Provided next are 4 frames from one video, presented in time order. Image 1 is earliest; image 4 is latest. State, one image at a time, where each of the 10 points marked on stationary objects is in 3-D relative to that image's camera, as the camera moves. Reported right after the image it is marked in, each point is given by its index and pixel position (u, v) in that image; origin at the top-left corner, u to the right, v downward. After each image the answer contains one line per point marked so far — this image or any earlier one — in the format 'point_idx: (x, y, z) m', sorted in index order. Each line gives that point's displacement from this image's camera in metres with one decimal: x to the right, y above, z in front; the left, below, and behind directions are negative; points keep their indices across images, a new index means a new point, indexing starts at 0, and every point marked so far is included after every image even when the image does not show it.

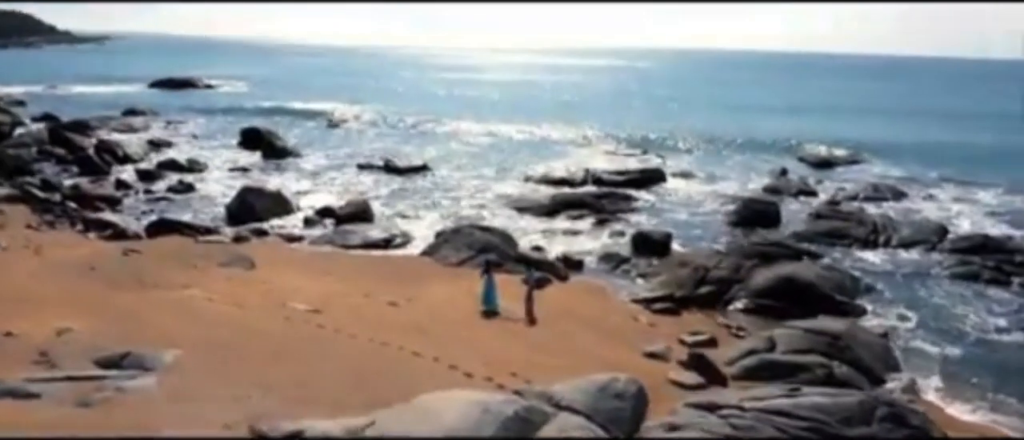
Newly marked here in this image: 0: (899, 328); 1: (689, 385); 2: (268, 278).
0: (+8.2, -2.3, +16.6) m
1: (+2.9, -2.7, +12.8) m
2: (-5.3, -1.3, +17.1) m
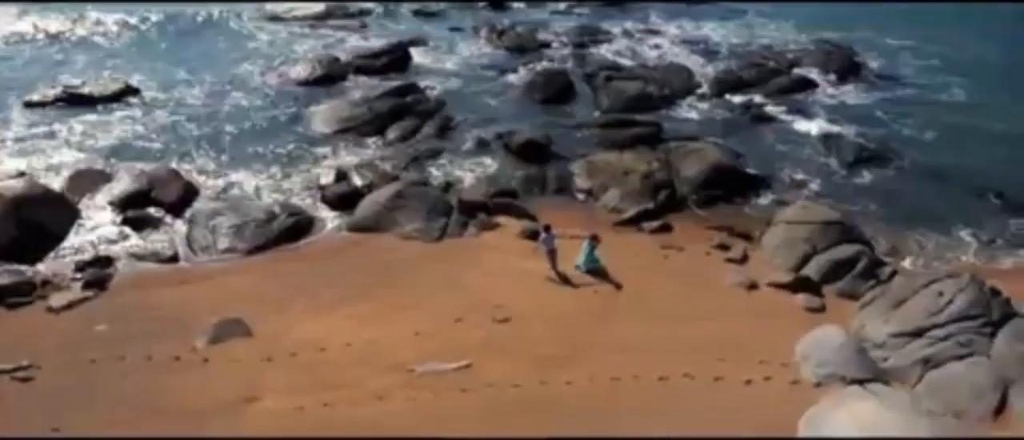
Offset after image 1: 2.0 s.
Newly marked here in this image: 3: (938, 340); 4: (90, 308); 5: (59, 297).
0: (+7.6, +0.8, +20.5) m
1: (+5.8, -1.7, +14.8) m
2: (-3.5, -2.0, +13.2) m
3: (+6.9, -1.9, +13.0) m
4: (-7.7, -1.6, +14.4) m
5: (-8.4, -1.5, +14.7) m
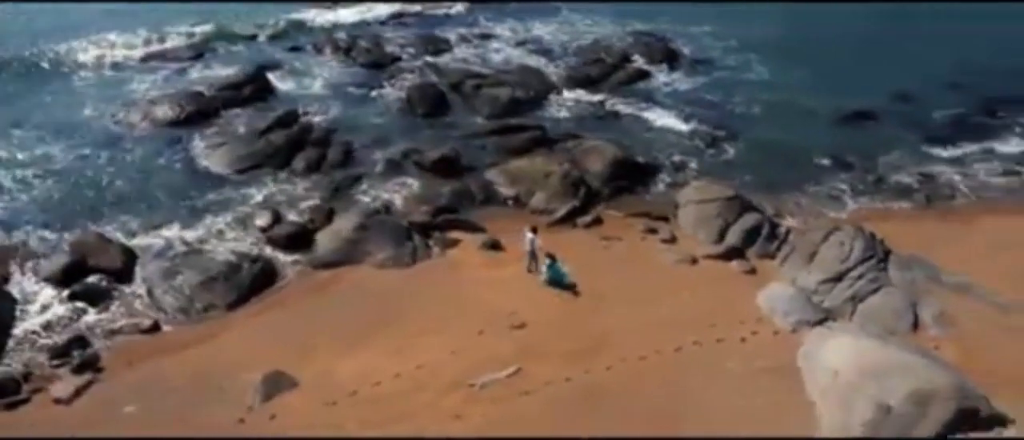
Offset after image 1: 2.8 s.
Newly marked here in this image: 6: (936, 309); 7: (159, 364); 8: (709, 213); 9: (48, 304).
0: (+5.3, +1.6, +23.8) m
1: (+5.5, -1.1, +17.9) m
2: (-2.8, -2.8, +13.9) m
3: (+7.1, -1.2, +16.5) m
4: (-7.3, -3.1, +13.9) m
5: (-8.0, -3.0, +13.9) m
6: (+8.5, -1.8, +15.6) m
7: (-6.6, -2.7, +14.6) m
8: (+4.9, +0.2, +19.8) m
9: (-9.7, -1.8, +16.5) m
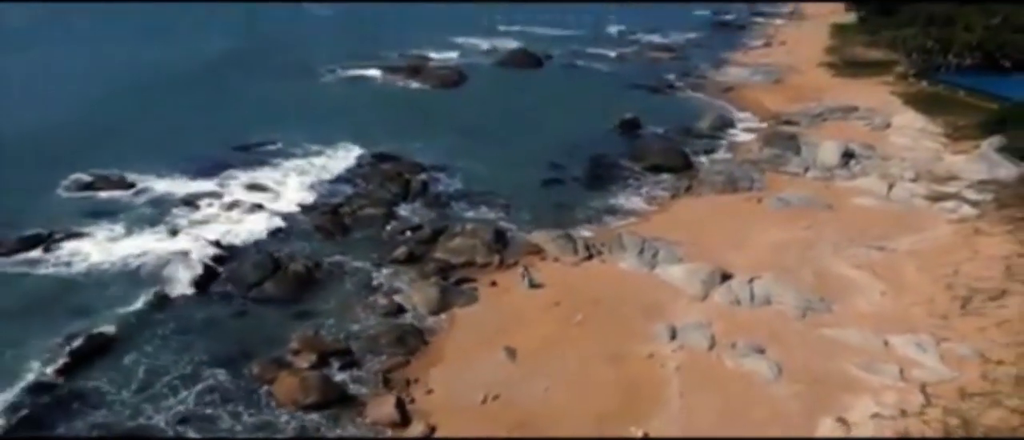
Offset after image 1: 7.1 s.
0: (+0.3, -0.4, +43.3) m
1: (+4.4, -2.0, +38.6) m
2: (+0.7, -4.7, +30.5) m
3: (+6.5, -1.5, +38.4) m
4: (-2.8, -5.9, +27.9) m
5: (-3.4, -6.0, +27.5) m
6: (+8.3, -1.6, +38.4) m
7: (-2.8, -5.6, +28.9) m
8: (+2.6, -1.1, +39.8) m
9: (-6.4, -5.7, +28.6) m
